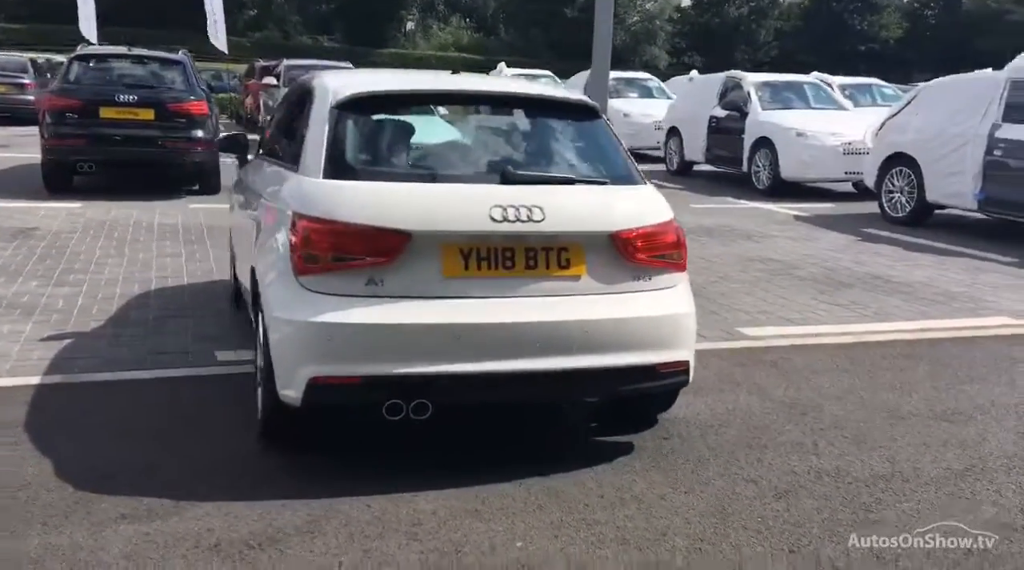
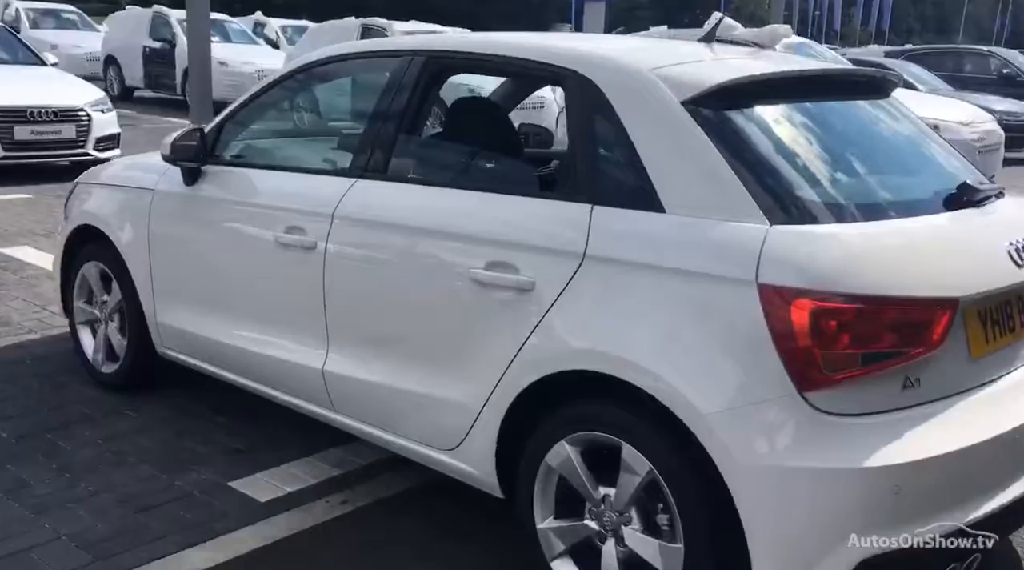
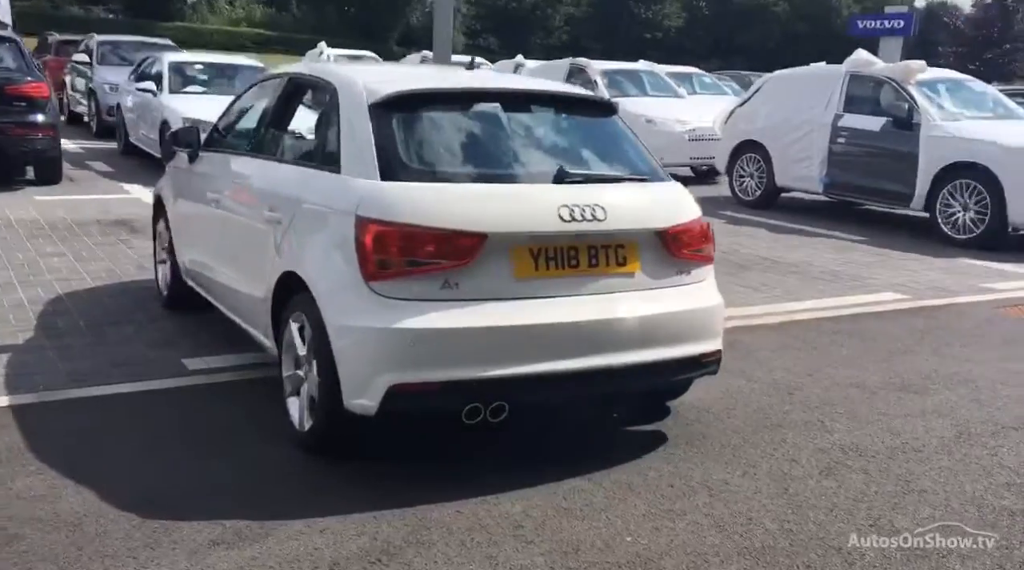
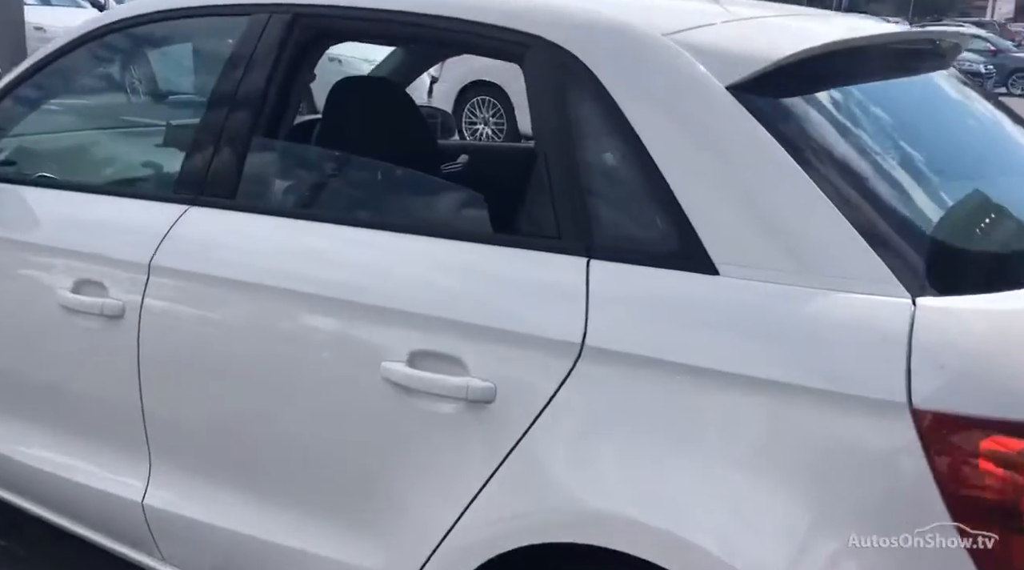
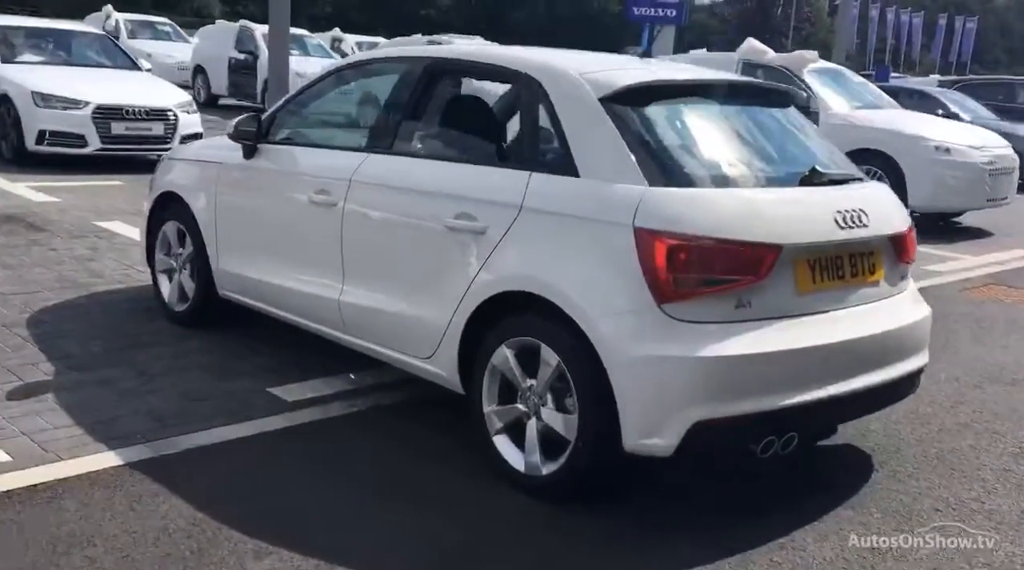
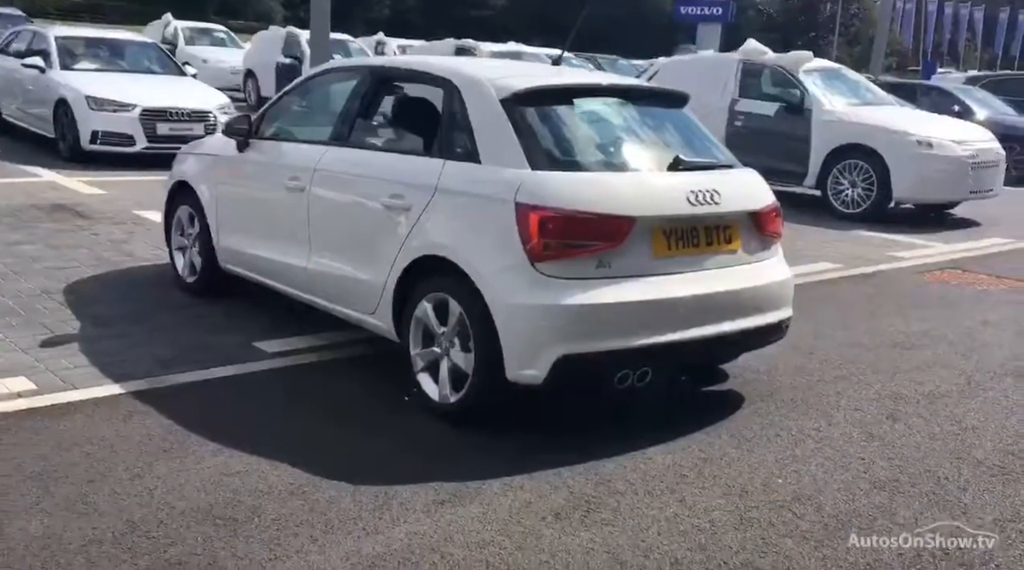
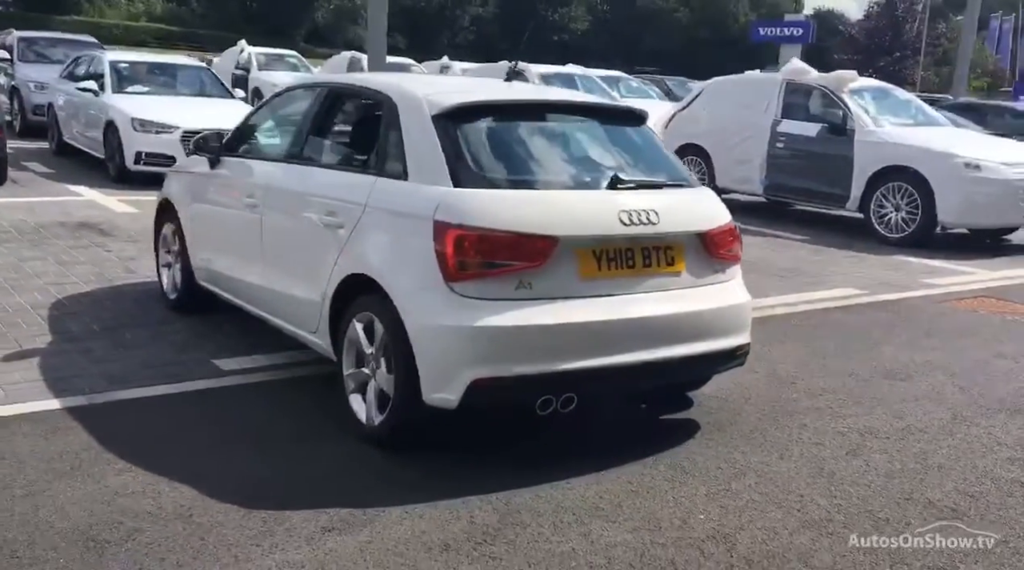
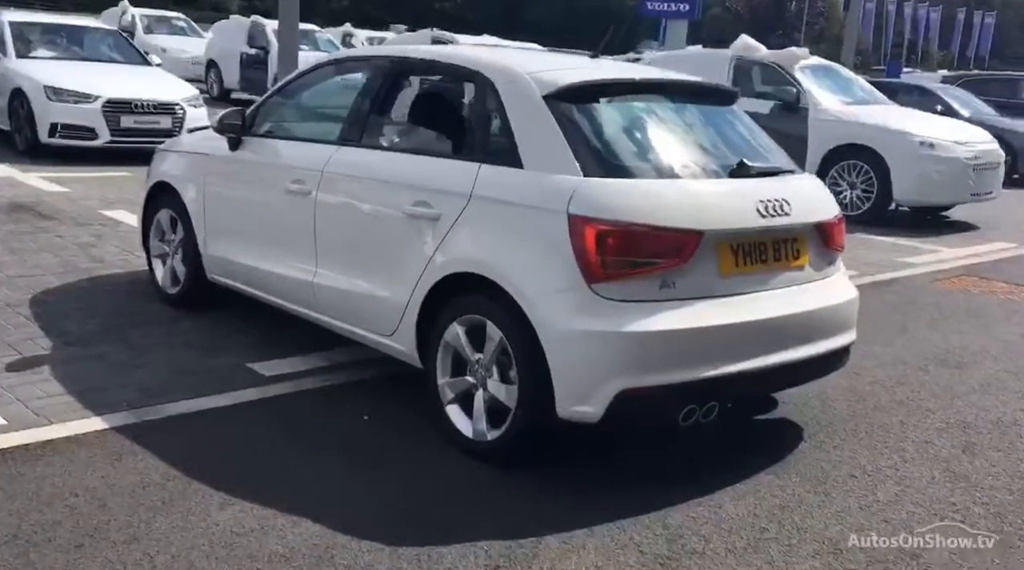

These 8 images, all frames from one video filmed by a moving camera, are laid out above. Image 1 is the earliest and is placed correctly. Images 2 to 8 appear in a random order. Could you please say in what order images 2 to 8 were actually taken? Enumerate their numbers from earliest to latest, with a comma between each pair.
3, 7, 6, 8, 5, 2, 4
